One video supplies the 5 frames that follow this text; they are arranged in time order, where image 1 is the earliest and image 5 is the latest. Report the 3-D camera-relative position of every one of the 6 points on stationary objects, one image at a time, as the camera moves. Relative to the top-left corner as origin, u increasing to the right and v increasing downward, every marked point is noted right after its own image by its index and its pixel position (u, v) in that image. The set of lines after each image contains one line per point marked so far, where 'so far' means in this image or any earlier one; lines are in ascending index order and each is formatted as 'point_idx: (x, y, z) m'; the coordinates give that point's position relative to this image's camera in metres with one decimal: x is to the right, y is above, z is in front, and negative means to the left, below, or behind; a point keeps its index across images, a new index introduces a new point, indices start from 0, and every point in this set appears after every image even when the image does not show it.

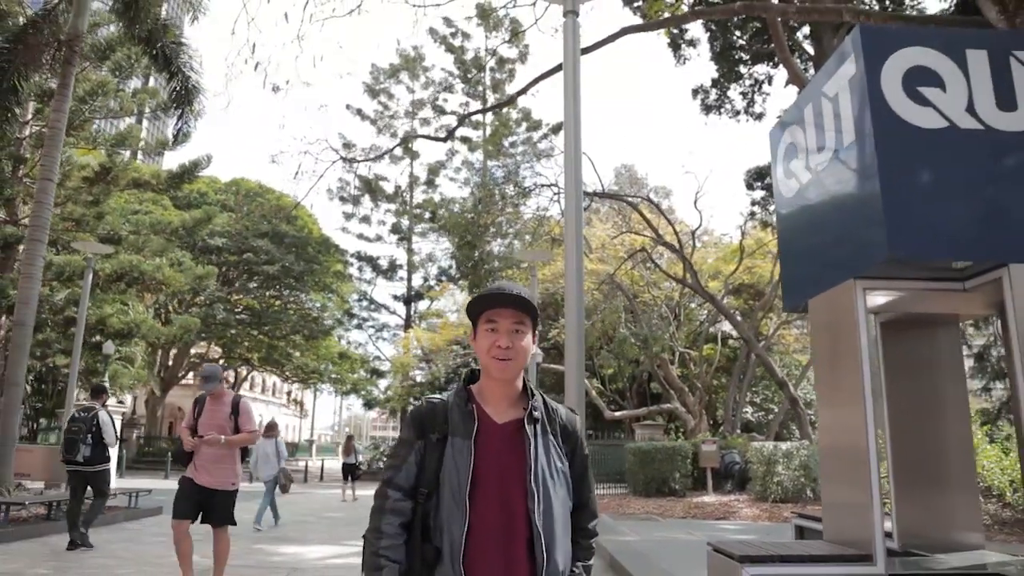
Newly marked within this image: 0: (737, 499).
0: (+4.2, -3.9, +14.4) m
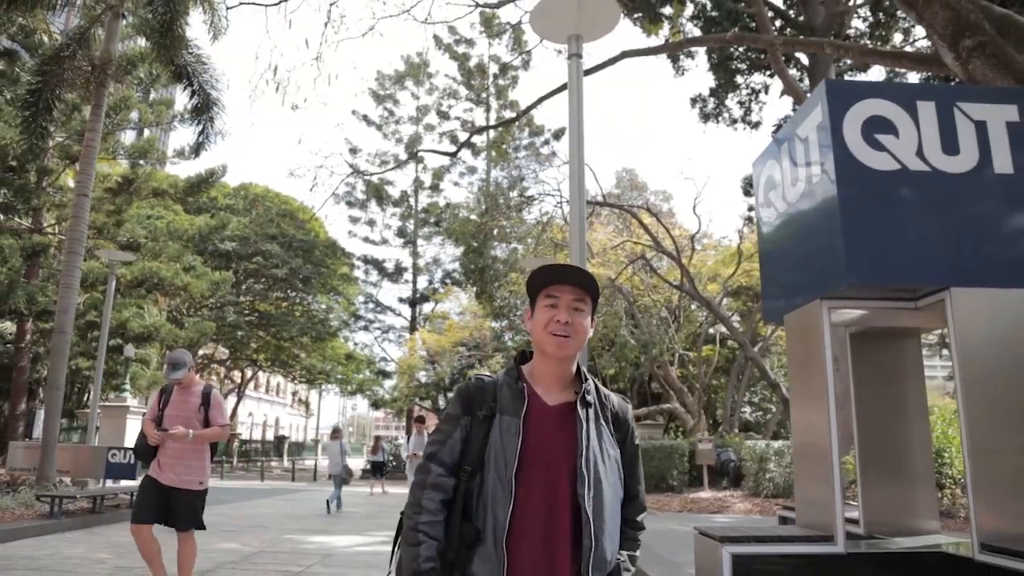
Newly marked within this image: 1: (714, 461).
0: (+4.3, -4.0, +15.1) m
1: (+4.3, -3.7, +16.5) m
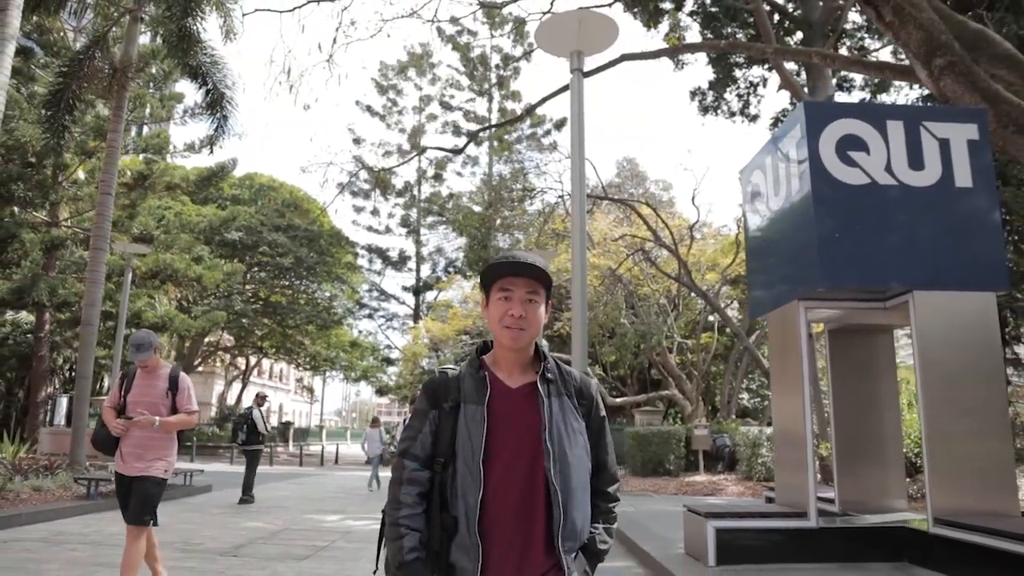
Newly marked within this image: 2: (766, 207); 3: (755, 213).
0: (+4.3, -3.8, +15.7) m
1: (+4.4, -3.5, +17.1) m
2: (+2.1, +0.7, +6.4) m
3: (+2.1, +0.6, +6.7) m
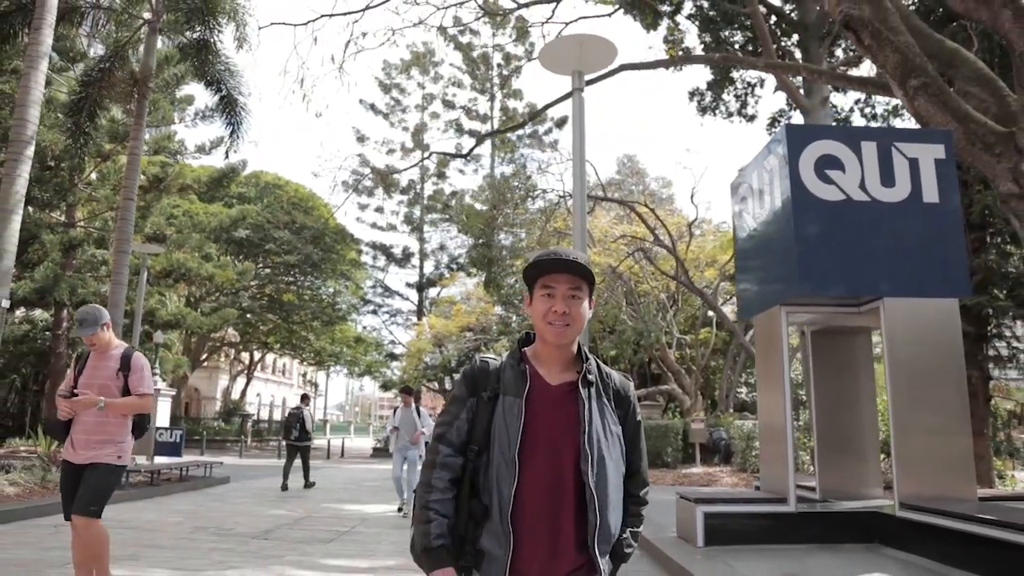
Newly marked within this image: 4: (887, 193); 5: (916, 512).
0: (+4.4, -3.8, +16.3) m
1: (+4.4, -3.4, +17.7) m
2: (+2.2, +0.6, +7.0) m
3: (+2.2, +0.6, +7.2) m
4: (+2.9, +0.7, +6.1) m
5: (+2.9, -1.6, +5.6) m
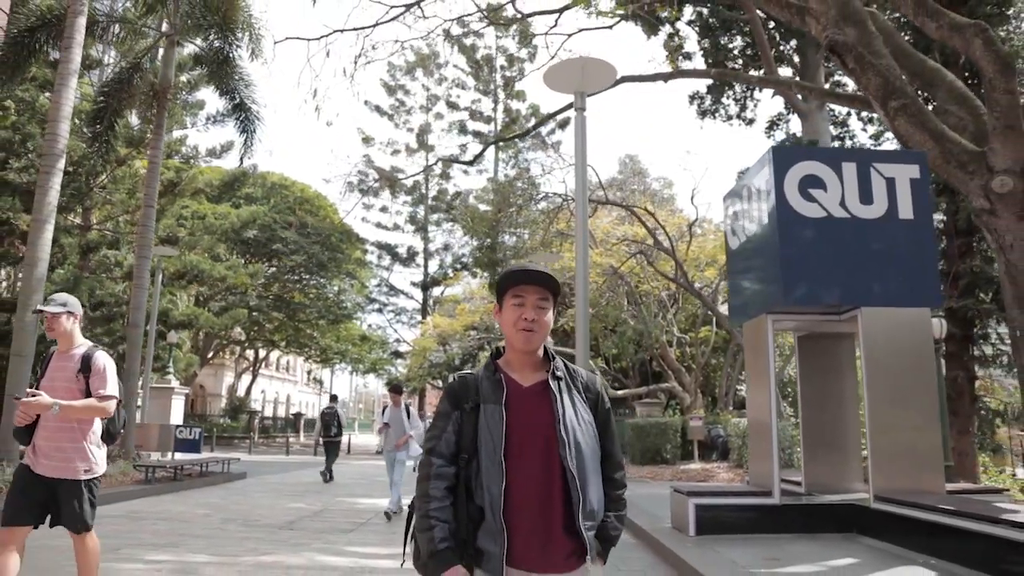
0: (+4.5, -3.8, +16.8) m
1: (+4.5, -3.5, +18.2) m
2: (+2.2, +0.5, +7.5) m
3: (+2.2, +0.5, +7.8) m
4: (+3.0, +0.7, +6.6) m
5: (+2.9, -1.7, +6.1) m
